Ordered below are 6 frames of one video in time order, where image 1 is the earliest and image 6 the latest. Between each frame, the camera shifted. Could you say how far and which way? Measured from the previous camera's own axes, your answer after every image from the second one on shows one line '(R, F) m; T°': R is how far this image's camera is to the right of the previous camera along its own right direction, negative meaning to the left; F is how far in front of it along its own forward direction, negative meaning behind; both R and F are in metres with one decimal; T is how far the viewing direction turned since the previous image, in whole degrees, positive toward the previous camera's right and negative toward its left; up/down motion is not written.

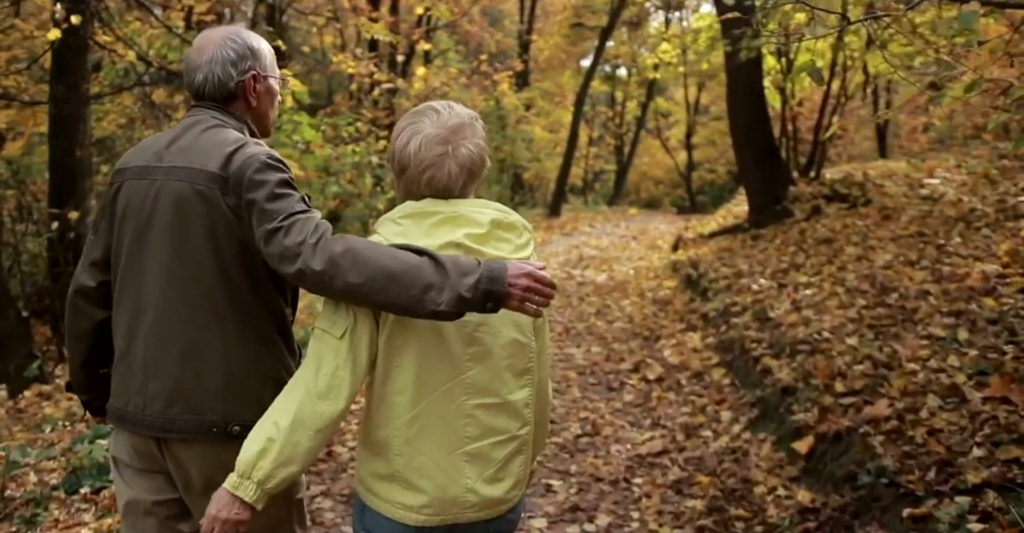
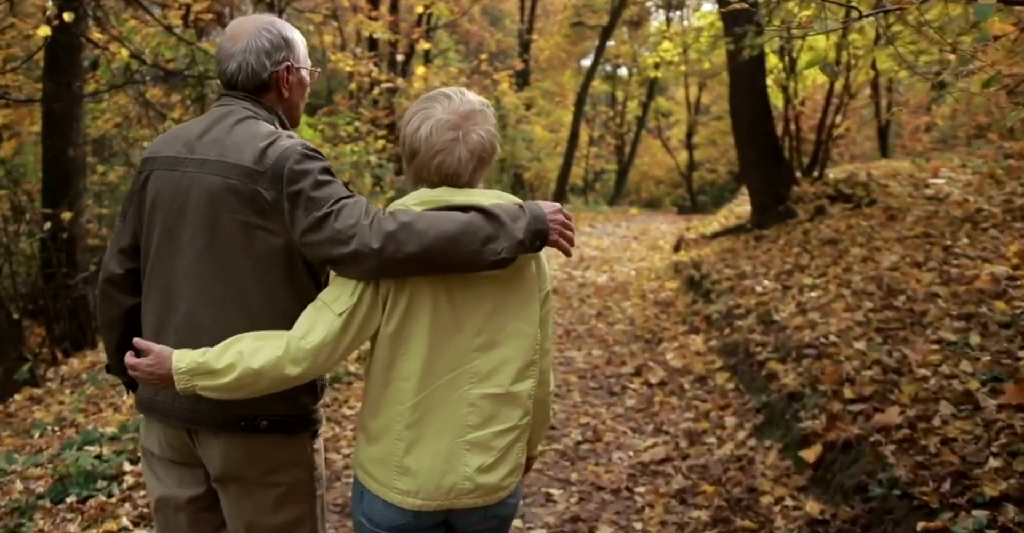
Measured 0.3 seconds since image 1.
(0.0, +0.2) m; 0°
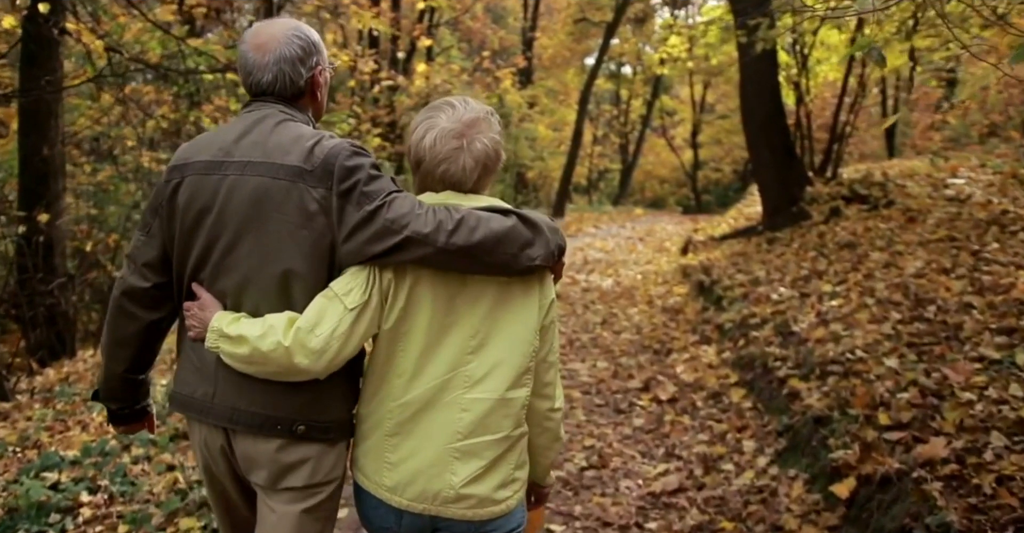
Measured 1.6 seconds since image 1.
(0.0, +0.5) m; 0°
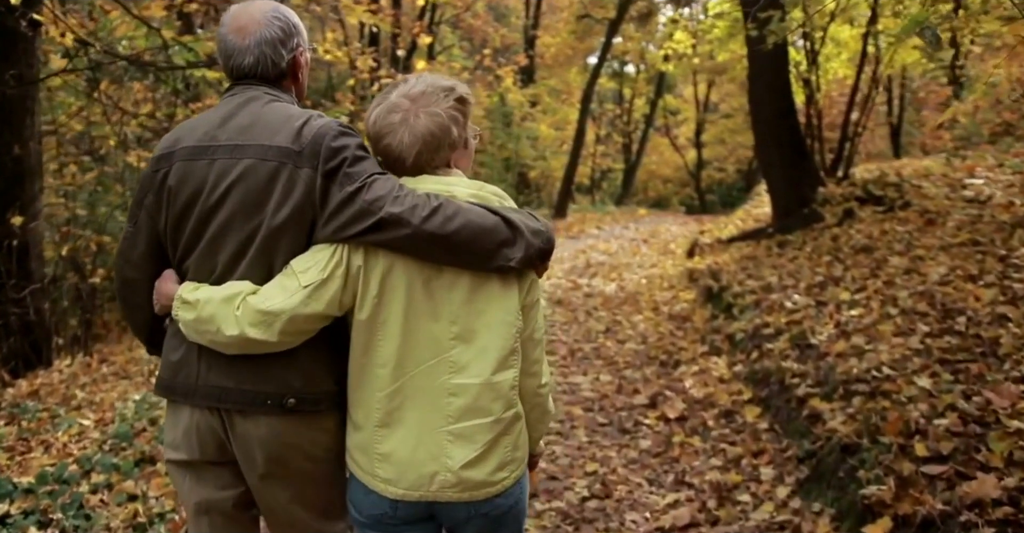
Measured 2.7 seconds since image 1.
(0.0, +0.5) m; 0°
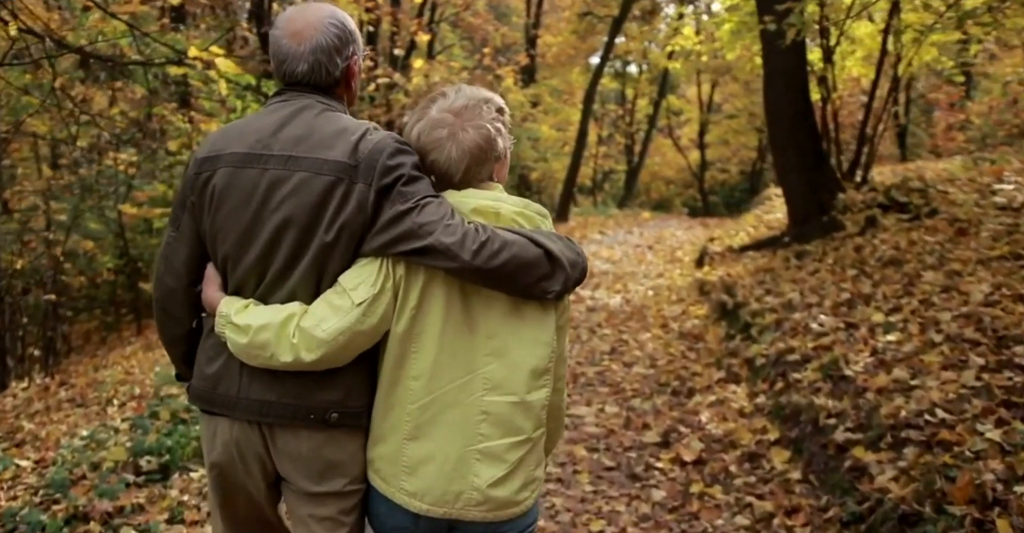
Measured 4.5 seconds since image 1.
(0.0, +0.8) m; 0°
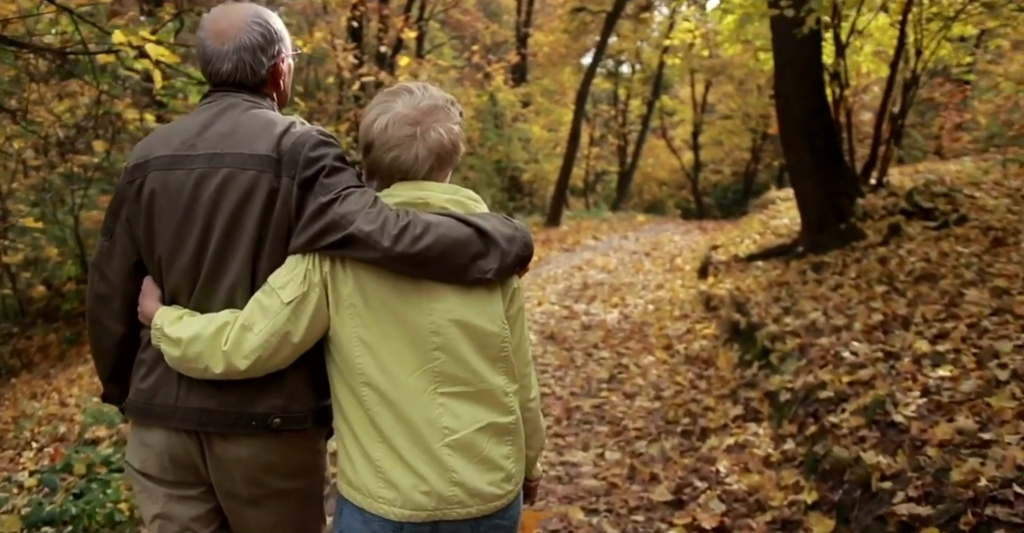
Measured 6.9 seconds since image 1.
(+0.1, +1.0) m; +1°
